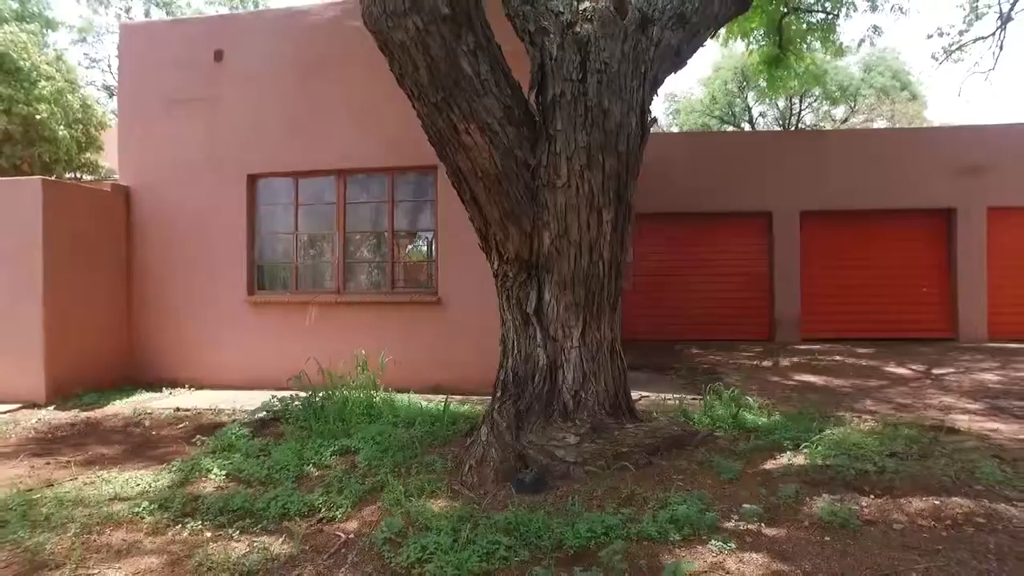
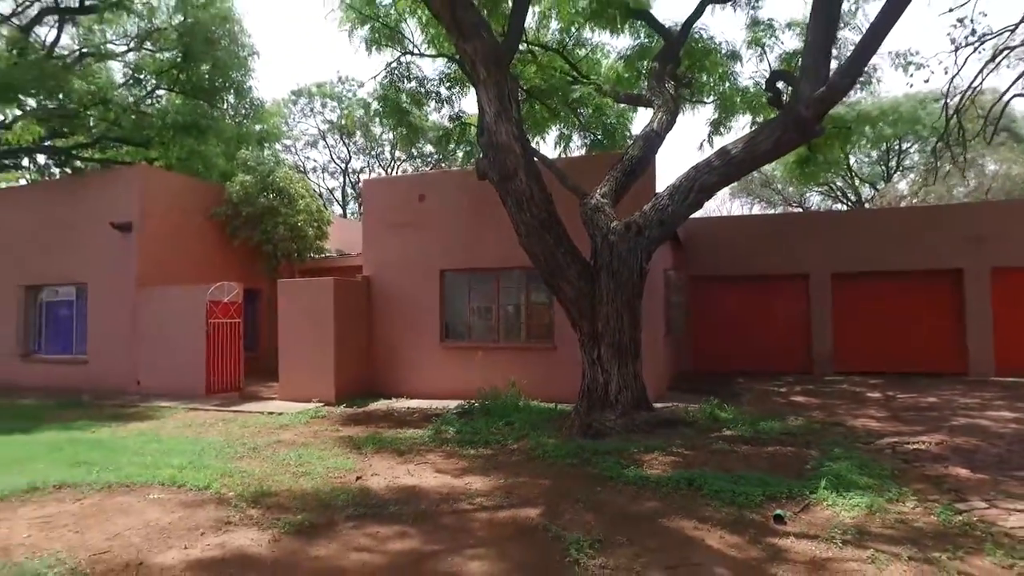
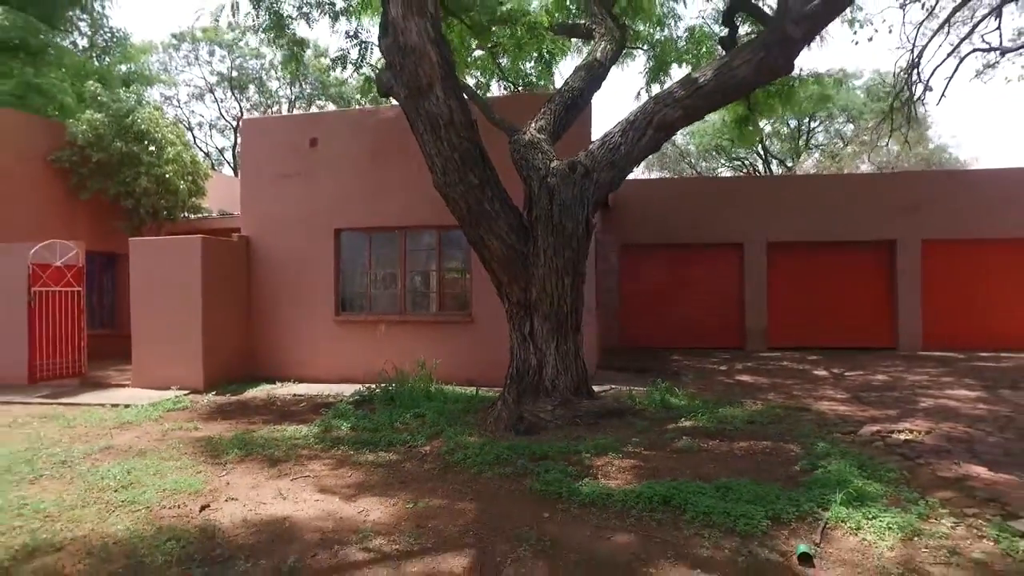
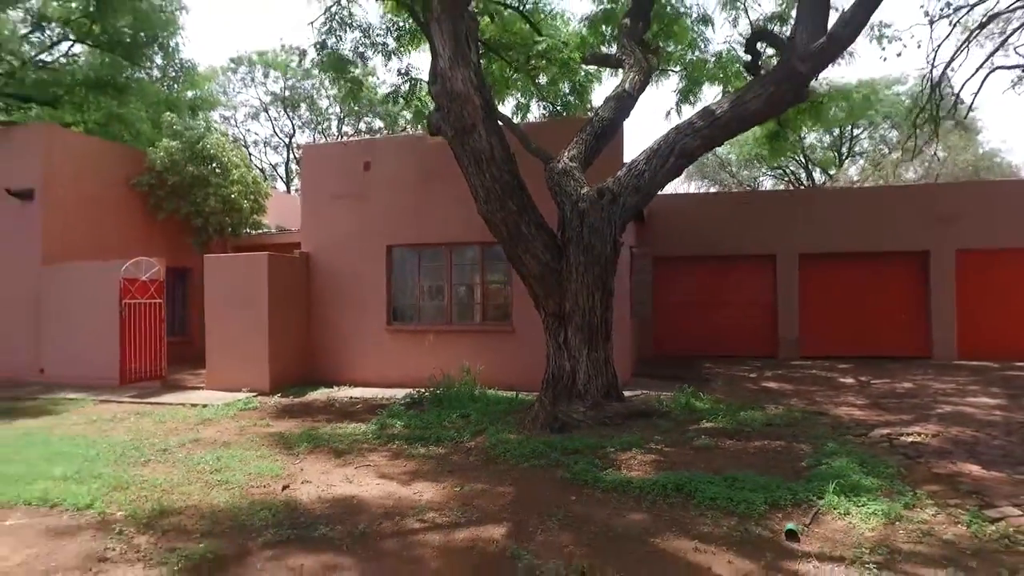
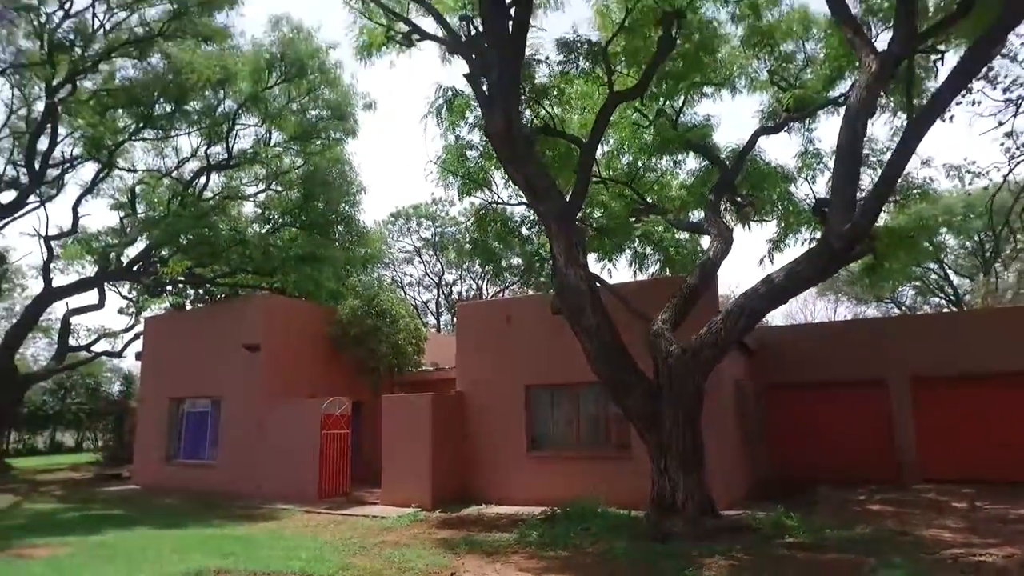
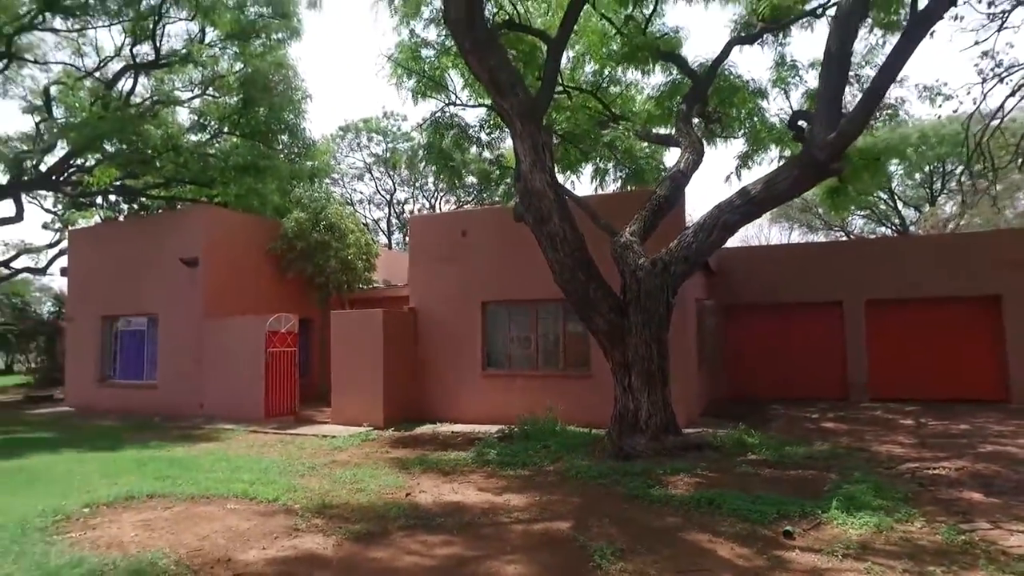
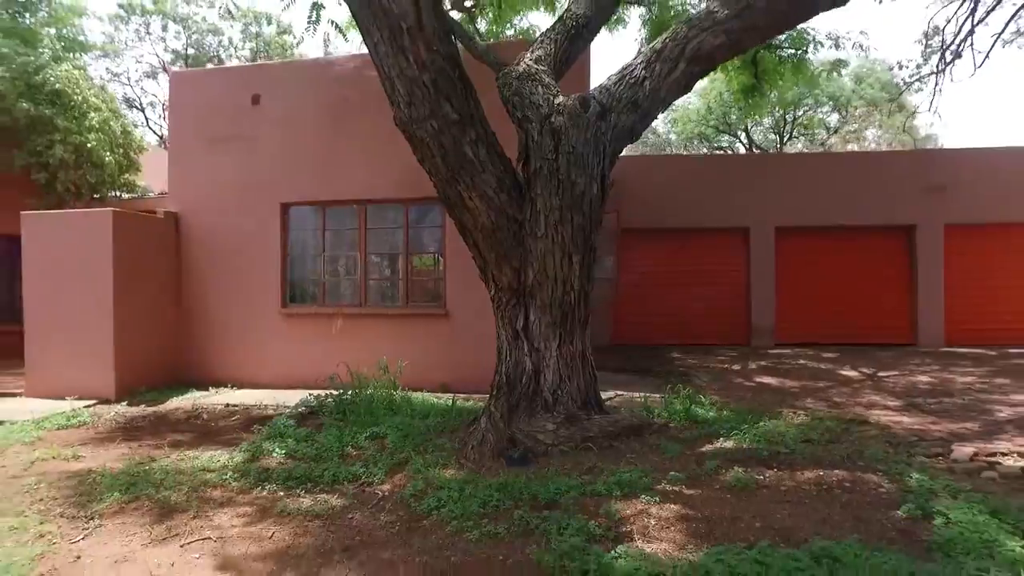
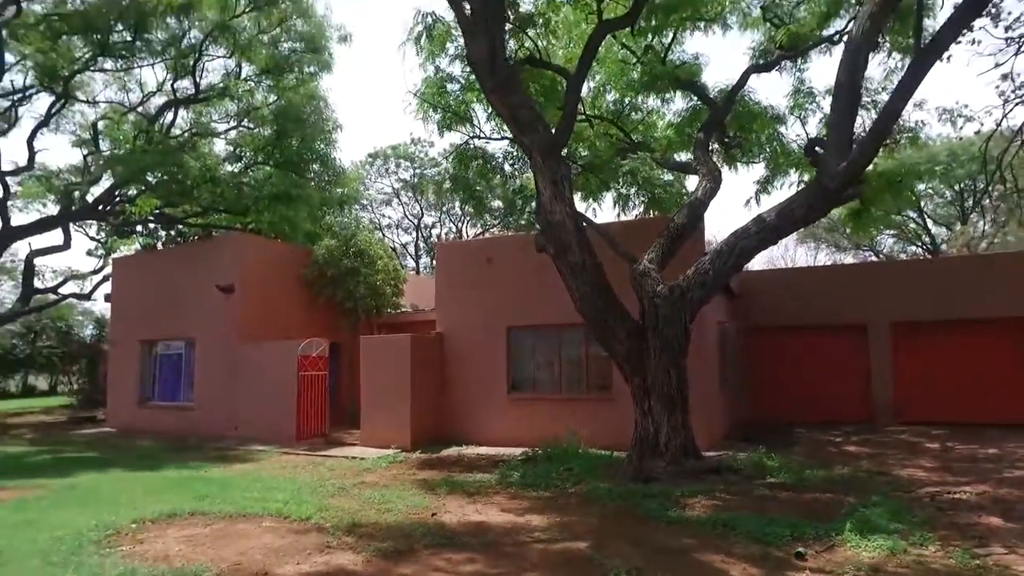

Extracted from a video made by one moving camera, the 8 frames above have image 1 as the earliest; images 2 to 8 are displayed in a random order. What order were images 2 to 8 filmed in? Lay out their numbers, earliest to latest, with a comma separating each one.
7, 3, 4, 2, 6, 8, 5
